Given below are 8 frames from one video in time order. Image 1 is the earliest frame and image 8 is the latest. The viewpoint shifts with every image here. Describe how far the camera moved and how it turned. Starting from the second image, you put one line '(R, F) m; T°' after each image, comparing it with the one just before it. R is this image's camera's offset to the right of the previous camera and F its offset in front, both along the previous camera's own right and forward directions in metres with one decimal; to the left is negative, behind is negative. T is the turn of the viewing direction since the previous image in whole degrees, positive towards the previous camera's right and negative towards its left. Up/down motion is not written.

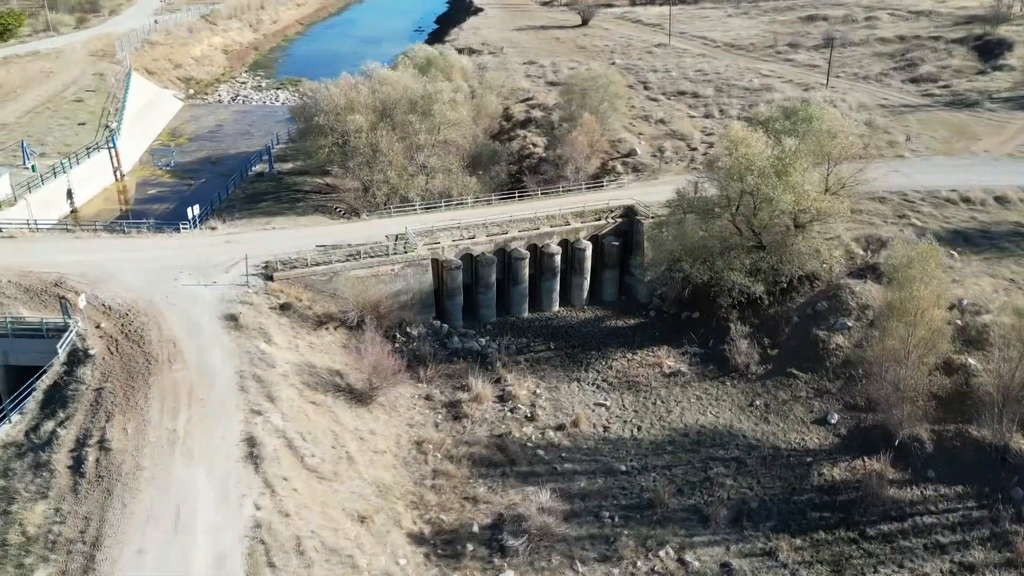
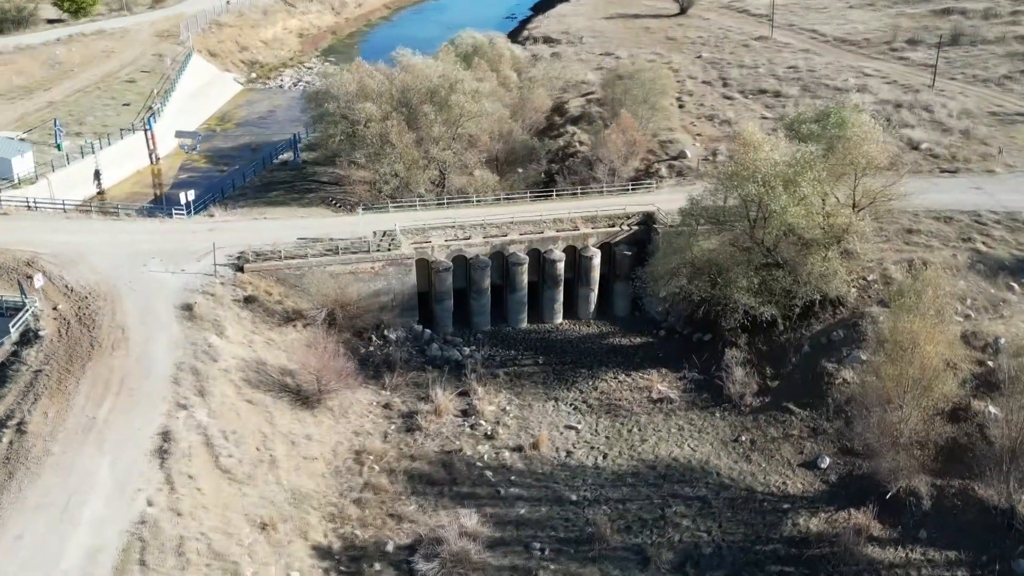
(+5.1, +1.8) m; -7°
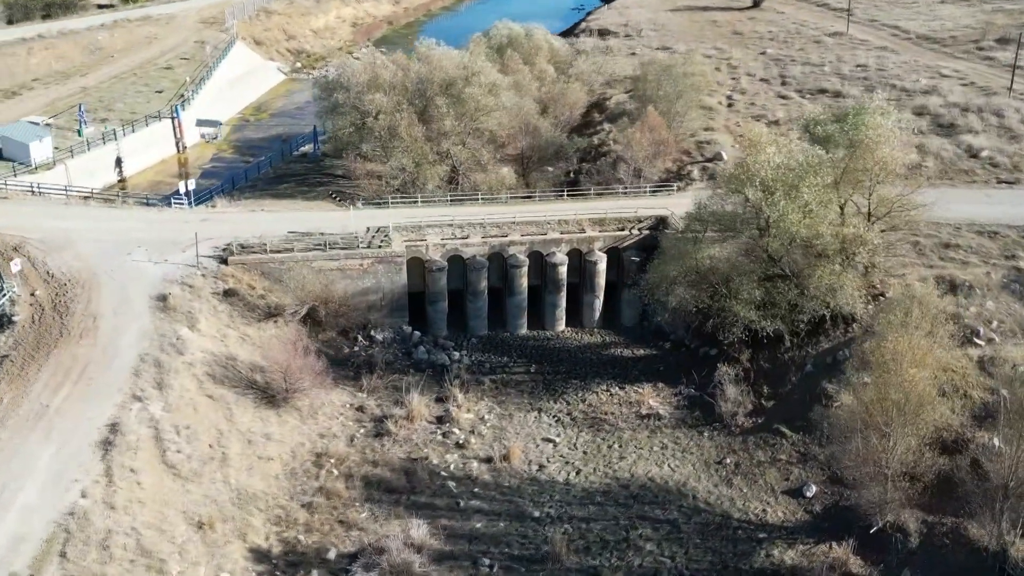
(+3.4, +1.0) m; -5°
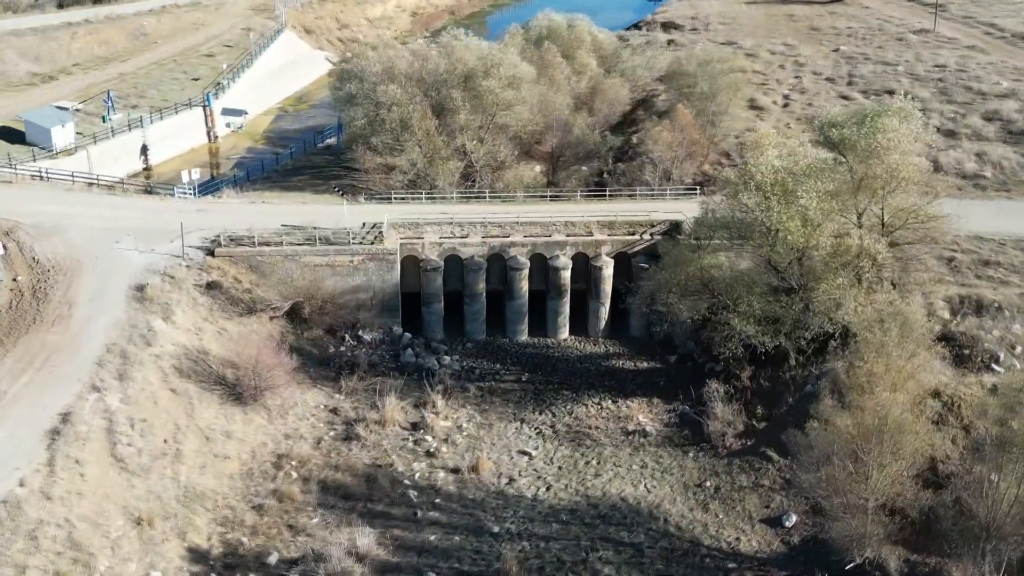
(+3.5, +1.2) m; -5°
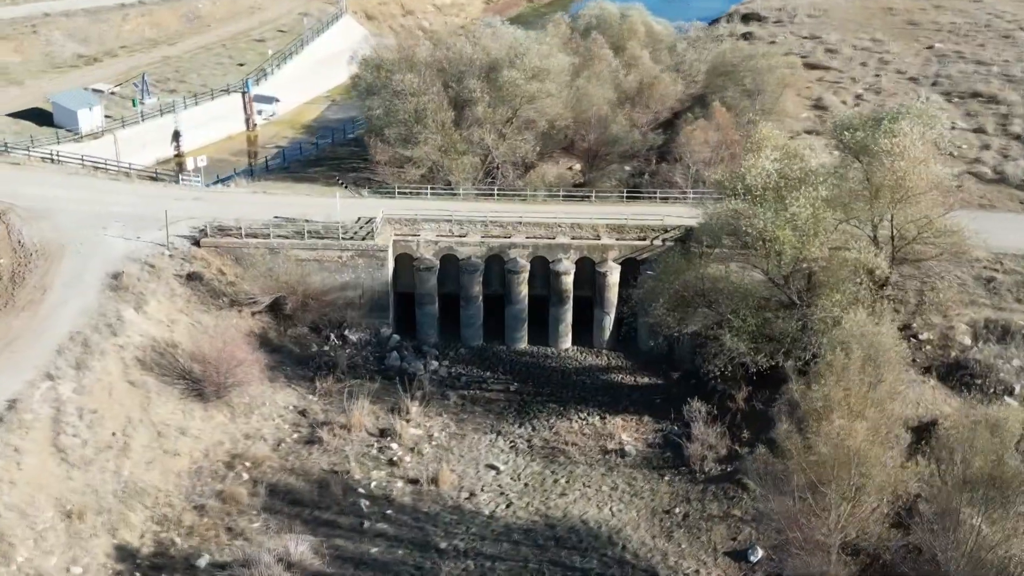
(+4.0, +1.6) m; -6°
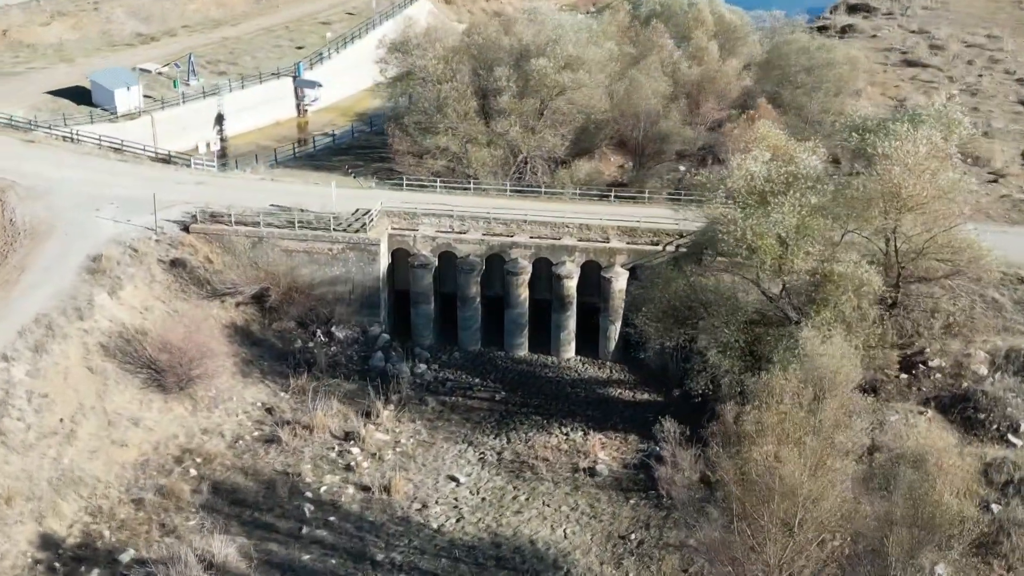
(+4.3, +2.1) m; -7°
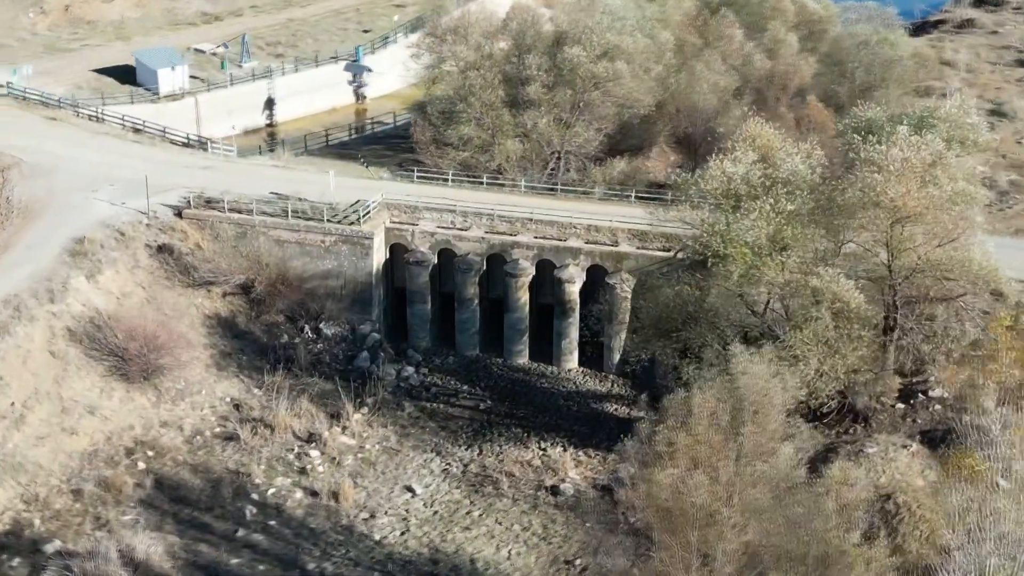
(+4.2, +2.5) m; -7°
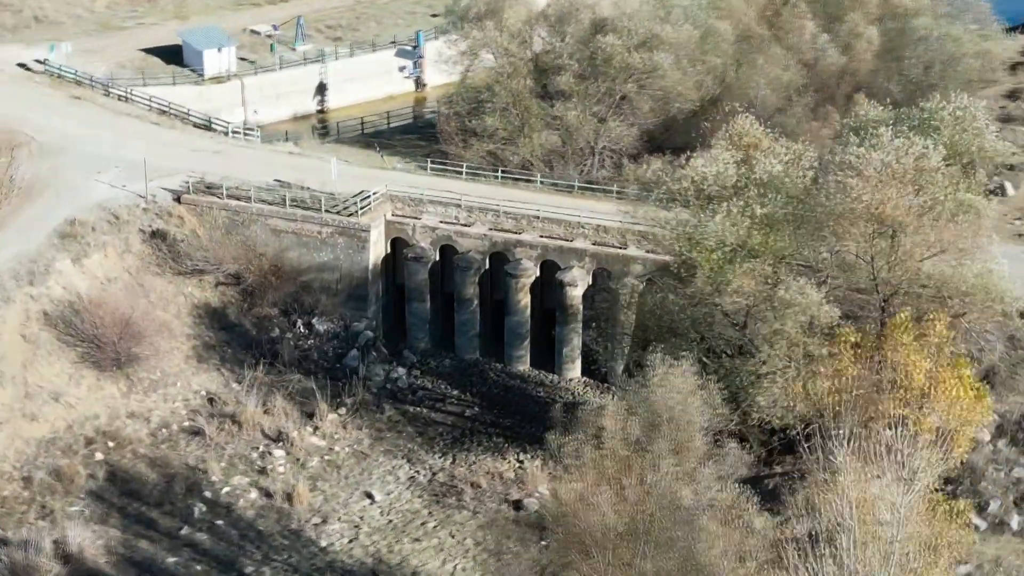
(+3.5, +2.4) m; -7°
